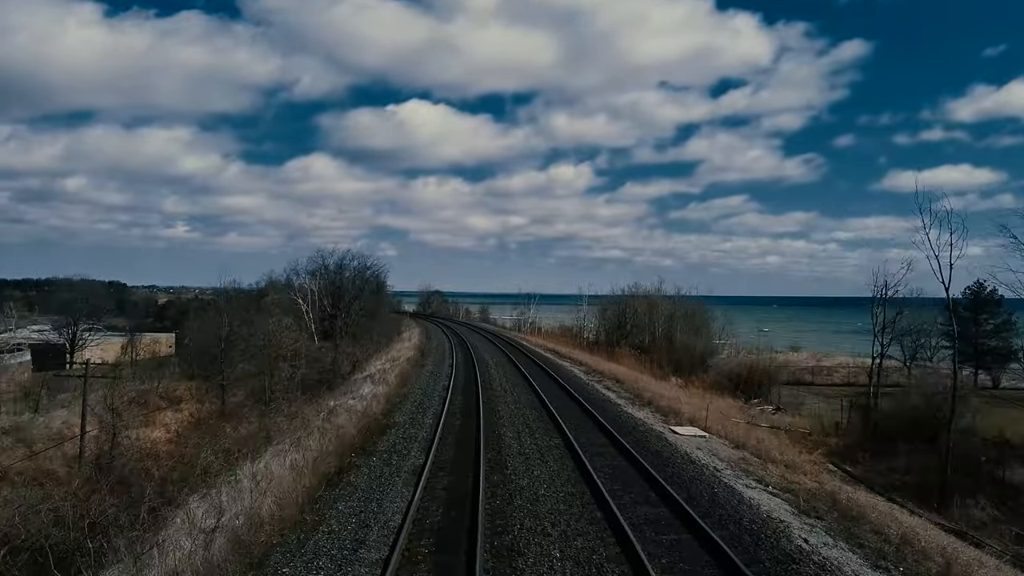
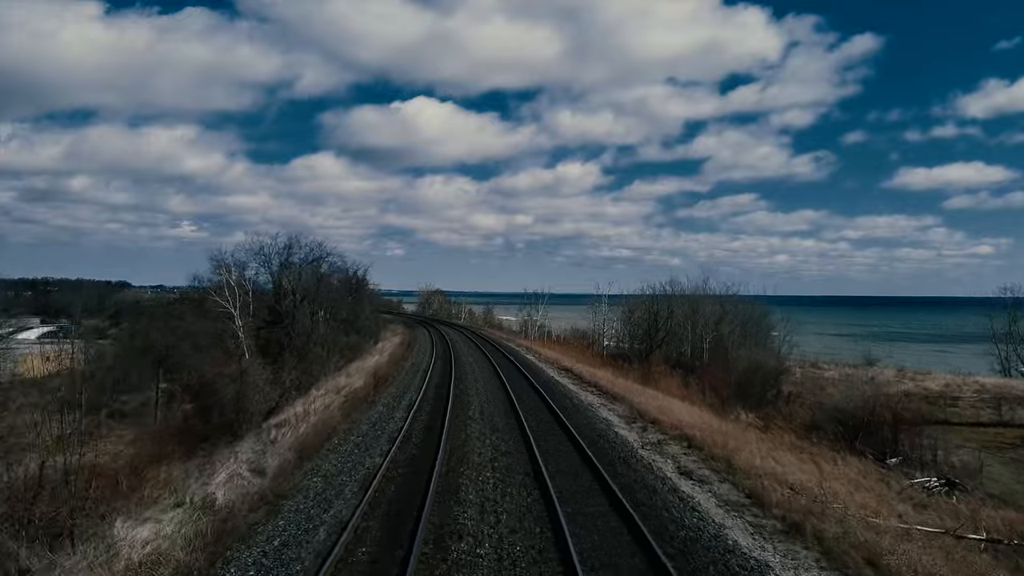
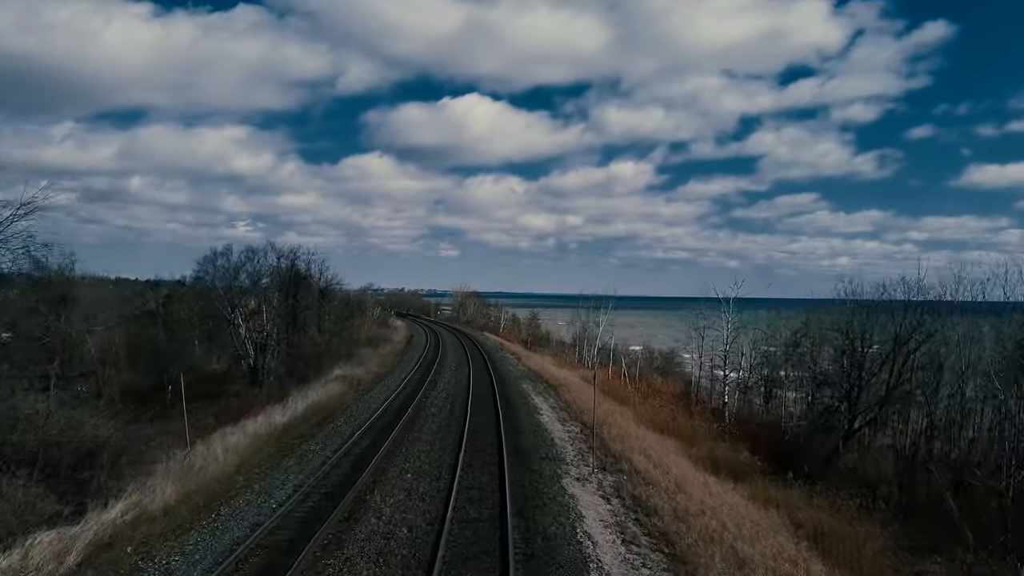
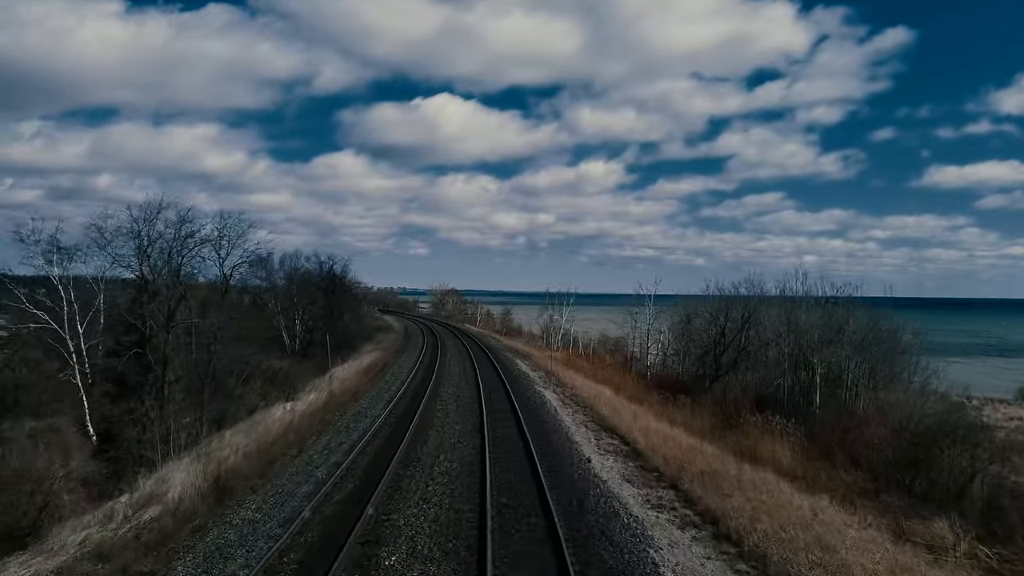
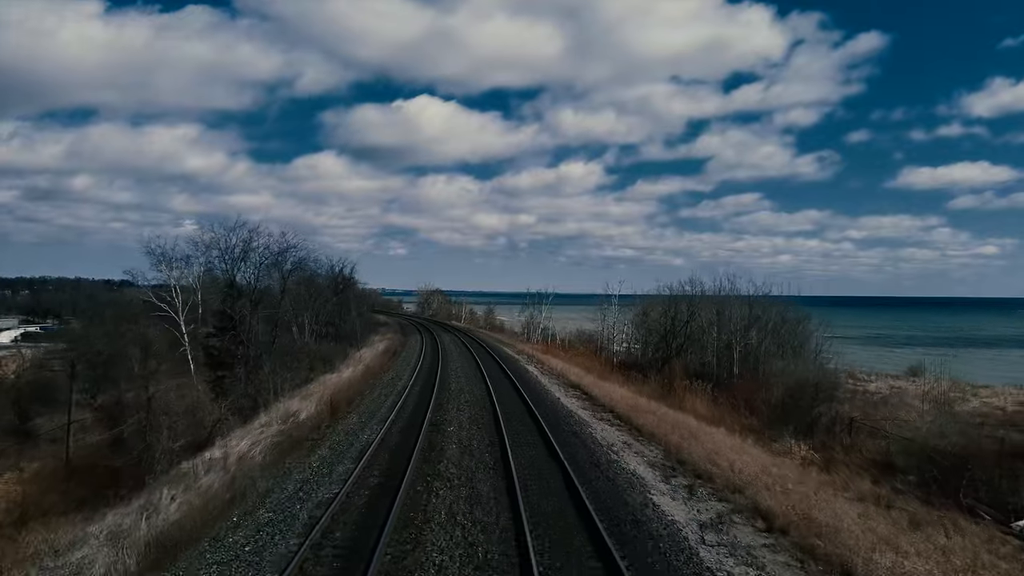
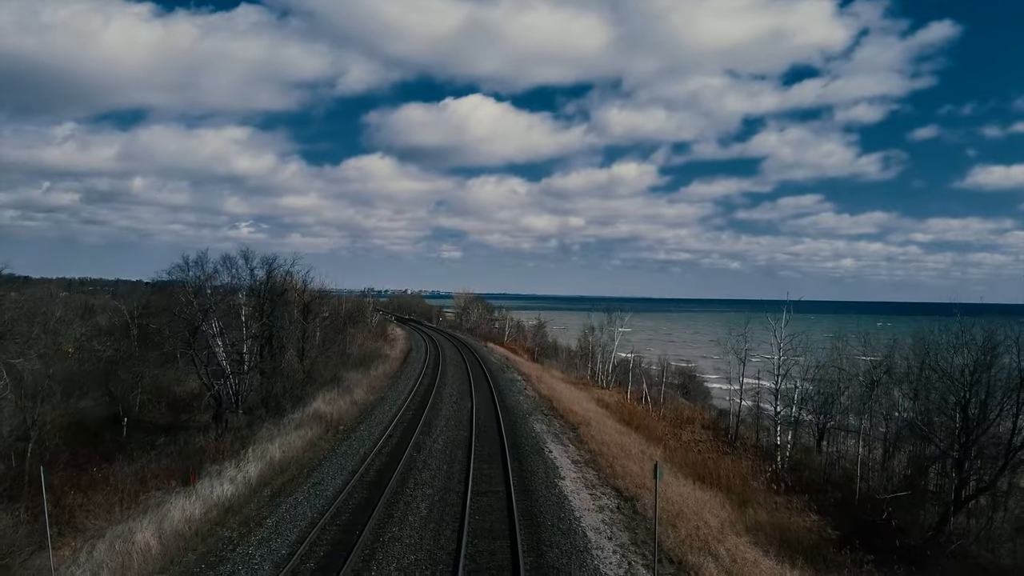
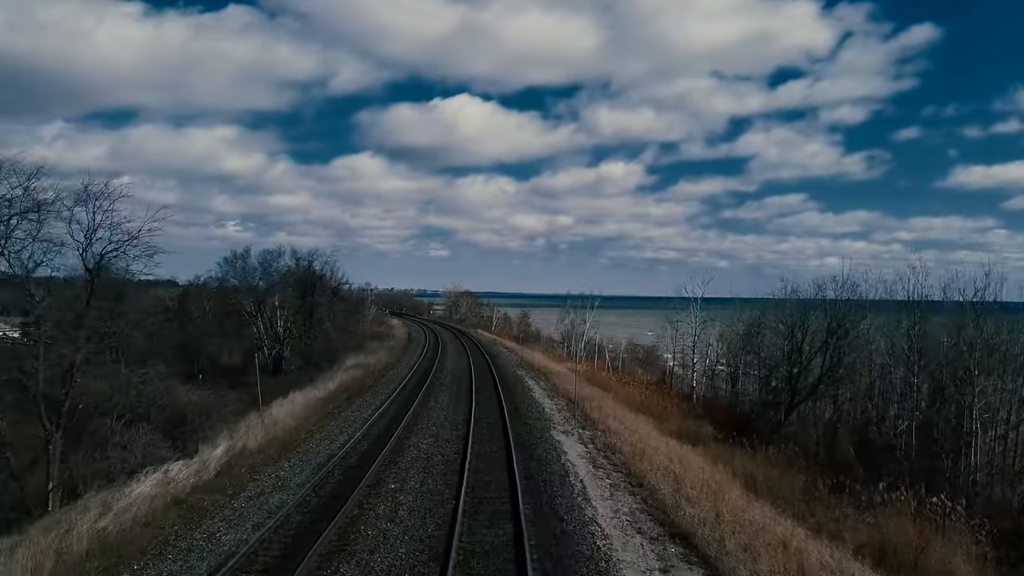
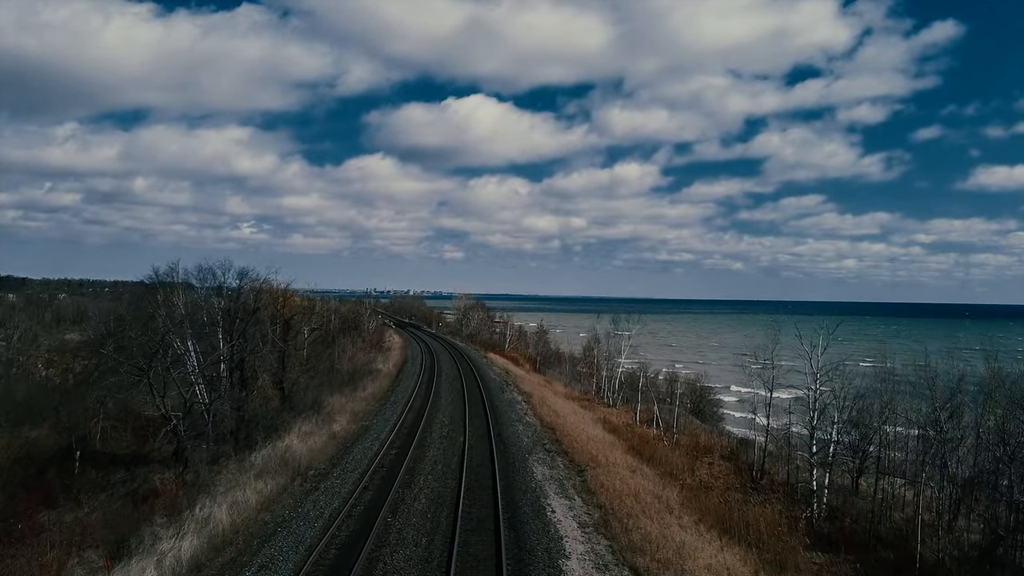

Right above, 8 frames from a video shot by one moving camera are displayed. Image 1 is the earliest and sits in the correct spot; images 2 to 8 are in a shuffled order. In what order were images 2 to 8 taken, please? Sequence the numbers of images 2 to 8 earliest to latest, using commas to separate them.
2, 5, 4, 7, 3, 6, 8
